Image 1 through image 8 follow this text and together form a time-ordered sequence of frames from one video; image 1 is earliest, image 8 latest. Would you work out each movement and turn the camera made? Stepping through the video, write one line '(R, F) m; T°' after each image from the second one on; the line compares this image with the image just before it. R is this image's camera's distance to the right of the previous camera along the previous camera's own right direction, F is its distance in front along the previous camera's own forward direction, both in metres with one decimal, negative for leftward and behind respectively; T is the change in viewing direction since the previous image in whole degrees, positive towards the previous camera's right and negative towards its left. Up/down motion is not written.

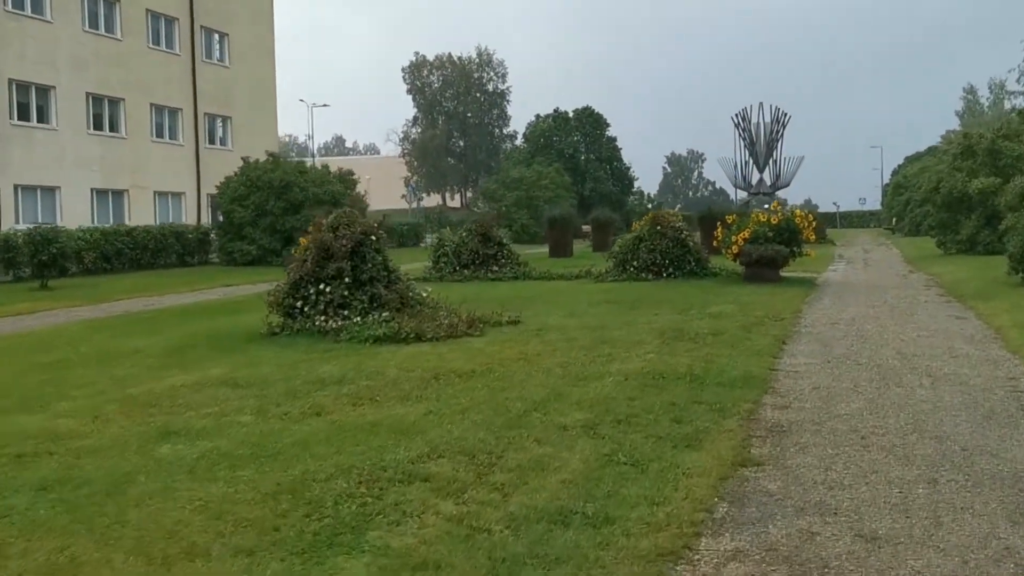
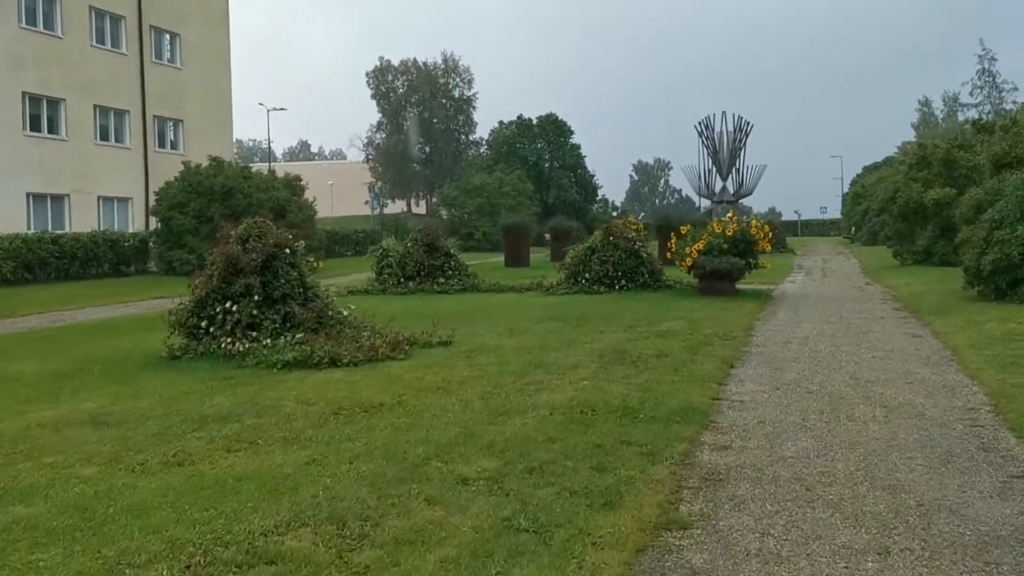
(+0.5, +1.1) m; +1°
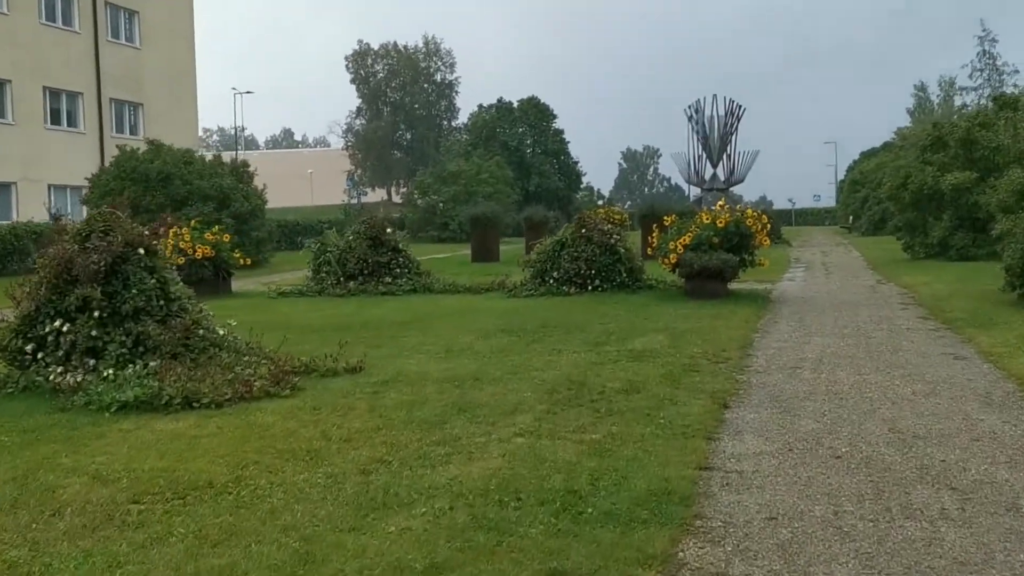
(+0.5, +2.9) m; 0°
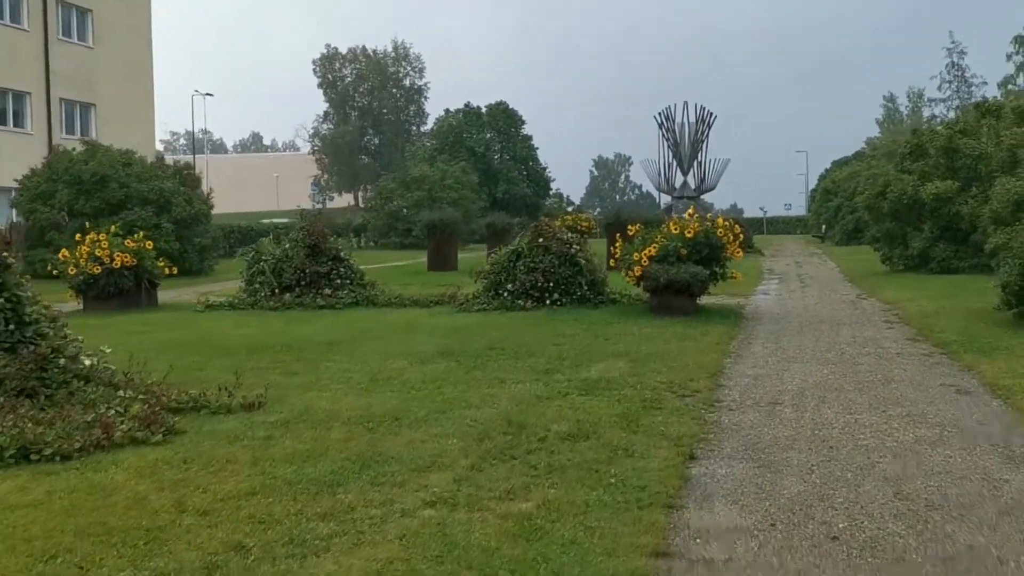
(+0.3, +1.5) m; +1°
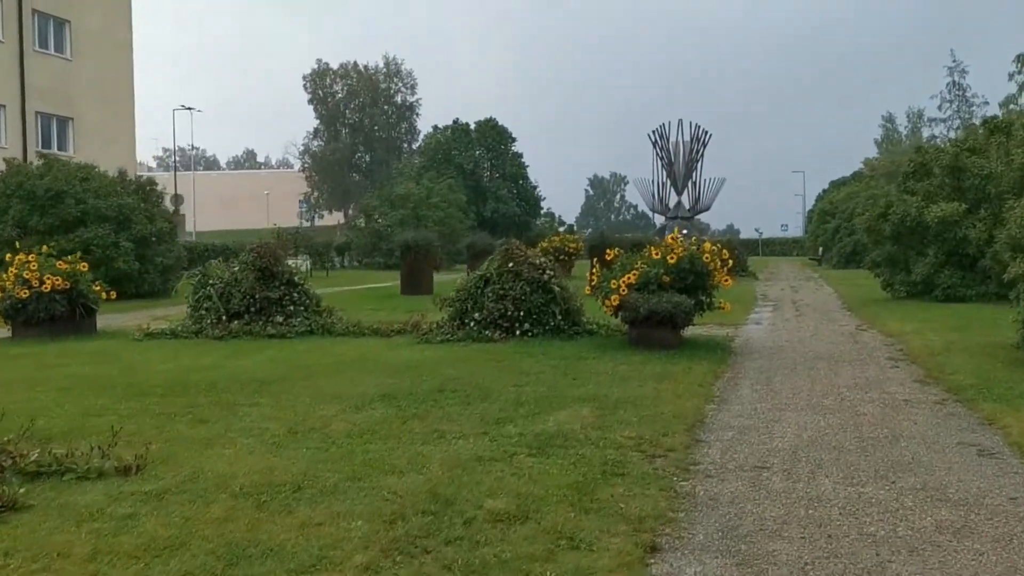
(+0.4, +1.4) m; 0°
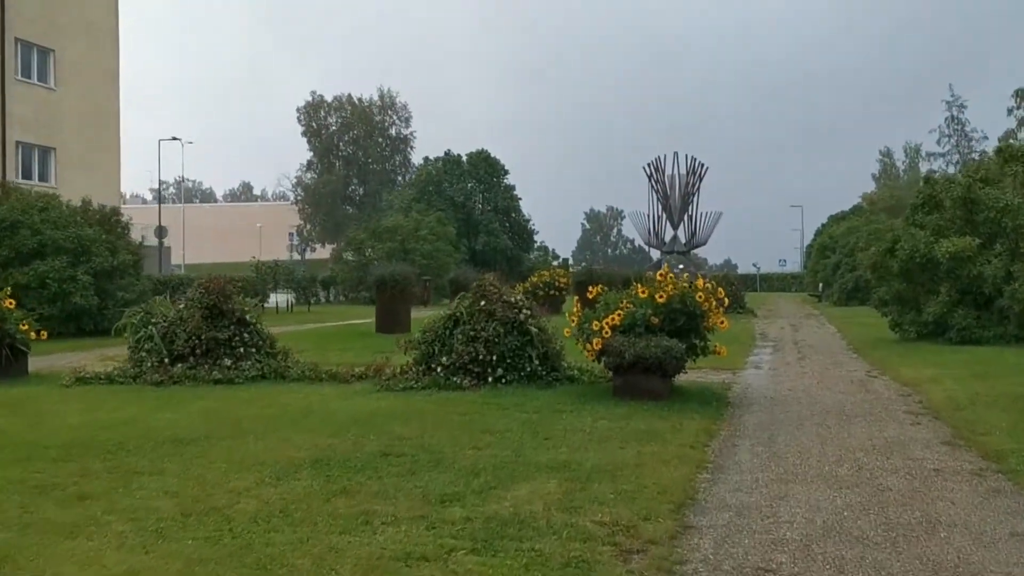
(+0.3, +1.5) m; 0°
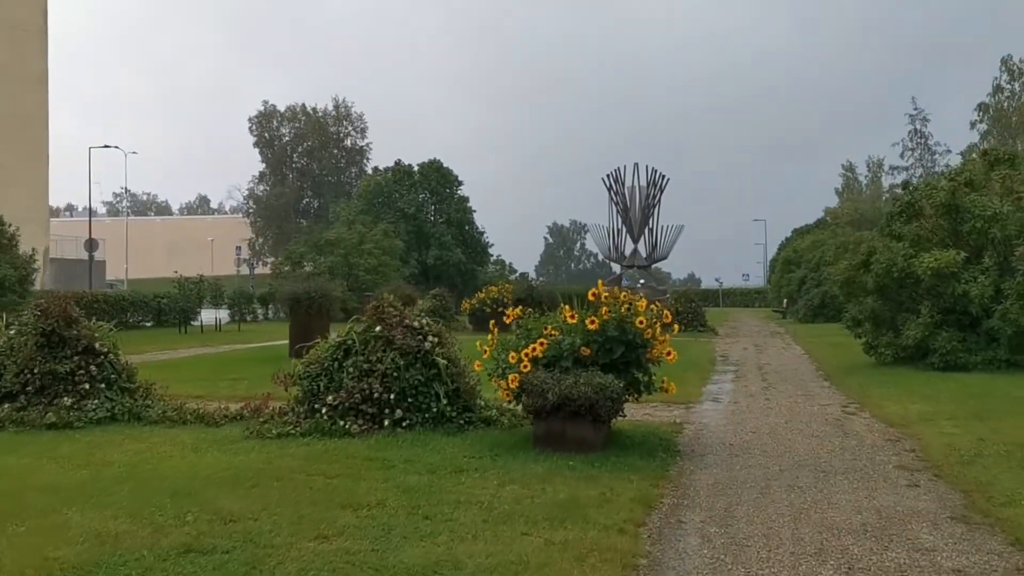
(+0.6, +2.4) m; +2°
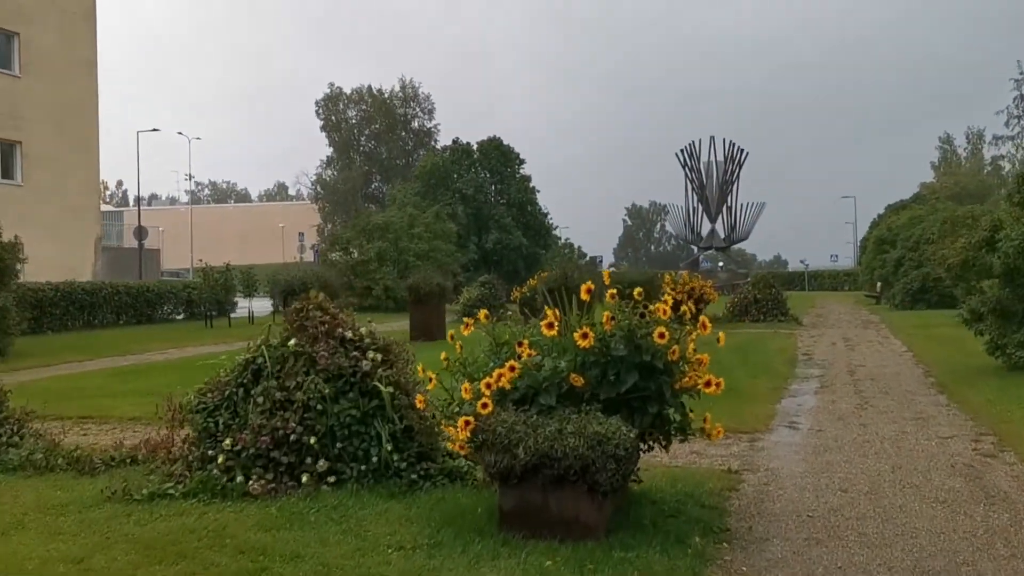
(+0.7, +3.4) m; -4°
